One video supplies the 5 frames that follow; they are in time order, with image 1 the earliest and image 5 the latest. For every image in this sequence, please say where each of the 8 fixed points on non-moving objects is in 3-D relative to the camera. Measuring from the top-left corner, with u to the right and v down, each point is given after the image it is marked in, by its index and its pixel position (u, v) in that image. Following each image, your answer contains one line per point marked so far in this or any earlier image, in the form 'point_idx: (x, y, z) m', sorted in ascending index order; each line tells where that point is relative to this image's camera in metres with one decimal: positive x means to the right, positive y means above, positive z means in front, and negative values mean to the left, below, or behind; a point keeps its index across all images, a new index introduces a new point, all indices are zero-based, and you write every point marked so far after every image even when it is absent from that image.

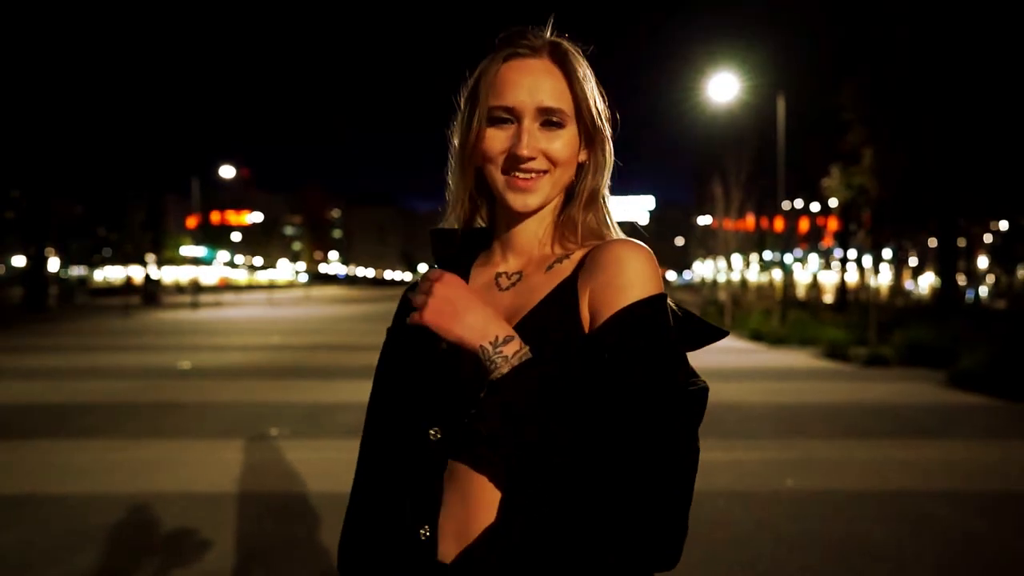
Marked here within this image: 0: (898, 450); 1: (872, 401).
0: (+4.1, -1.5, +9.7) m
1: (+4.3, -1.4, +11.8) m
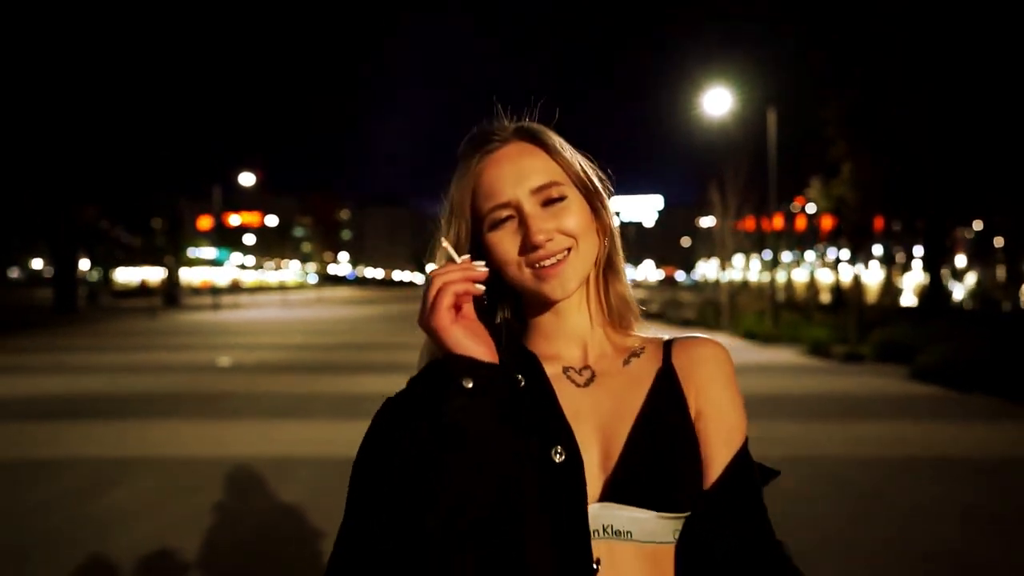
0: (+4.1, -1.6, +10.8) m
1: (+4.4, -1.4, +12.9) m
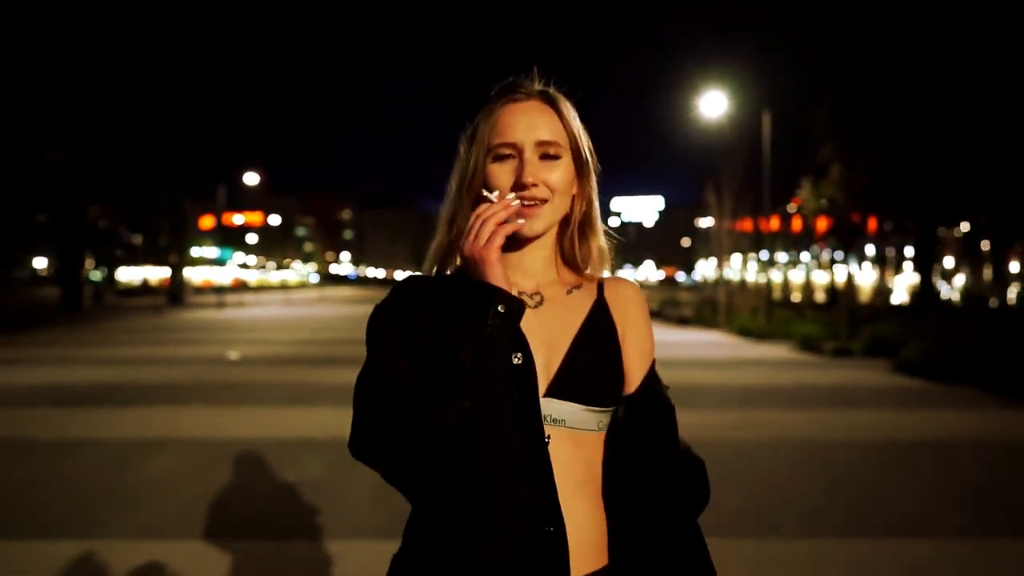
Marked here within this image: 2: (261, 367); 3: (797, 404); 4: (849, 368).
0: (+4.1, -1.5, +11.3) m
1: (+4.4, -1.4, +13.4) m
2: (-4.7, -1.5, +18.1) m
3: (+3.6, -1.5, +12.1) m
4: (+5.1, -1.2, +14.7) m
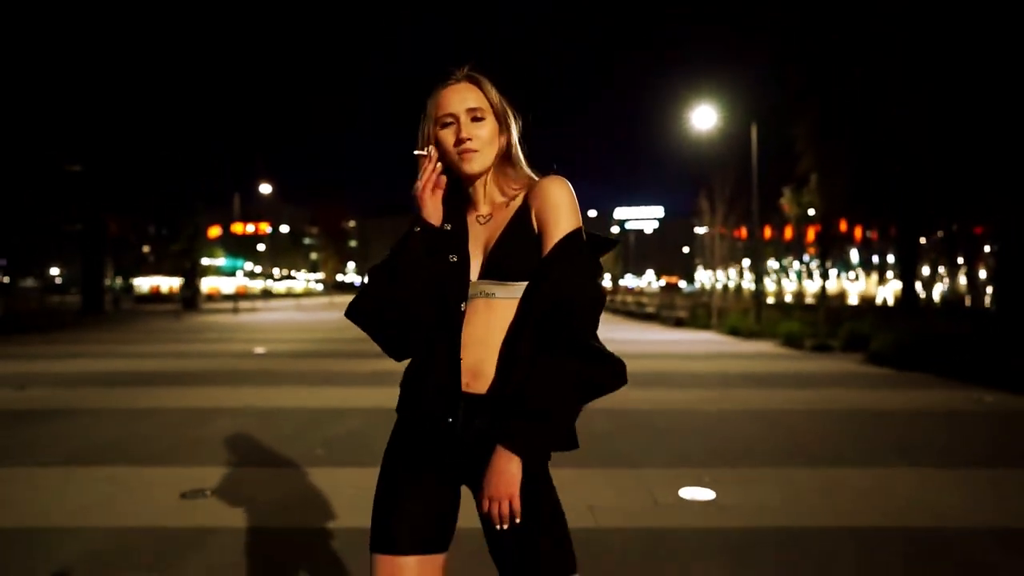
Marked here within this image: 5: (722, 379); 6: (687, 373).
0: (+4.2, -1.5, +12.4) m
1: (+4.5, -1.4, +14.5) m
2: (-4.7, -1.6, +19.3) m
3: (+3.6, -1.5, +13.3) m
4: (+5.2, -1.2, +15.9) m
5: (+3.1, -1.4, +14.2) m
6: (+2.7, -1.3, +14.8) m
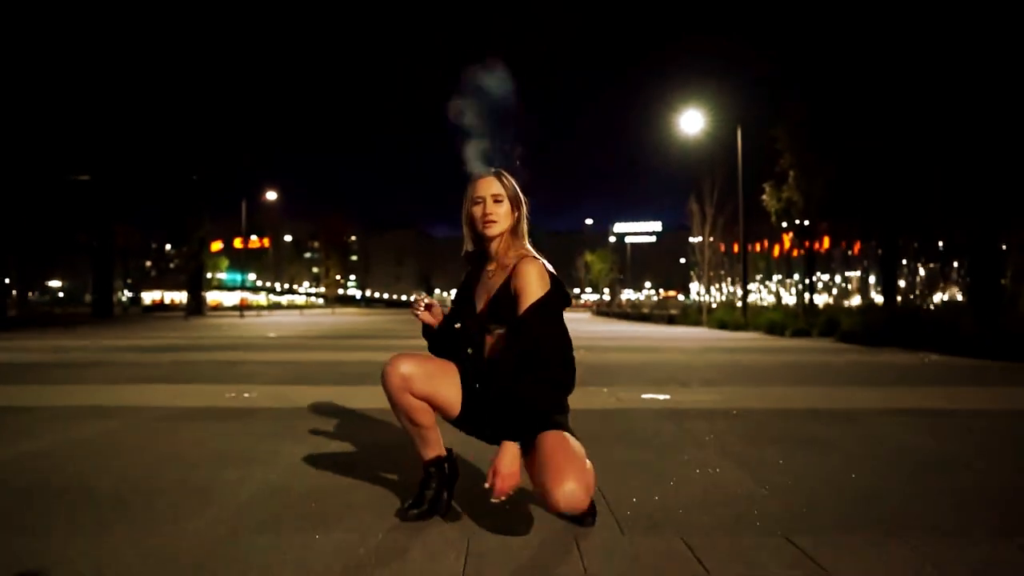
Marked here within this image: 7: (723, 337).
0: (+4.1, -1.3, +13.4) m
1: (+4.4, -1.2, +15.5) m
2: (-4.7, -1.5, +20.3) m
3: (+3.6, -1.3, +14.2) m
4: (+5.2, -1.1, +16.8) m
5: (+3.1, -1.2, +15.1) m
6: (+2.6, -1.2, +15.7) m
7: (+4.2, -1.1, +18.8) m
